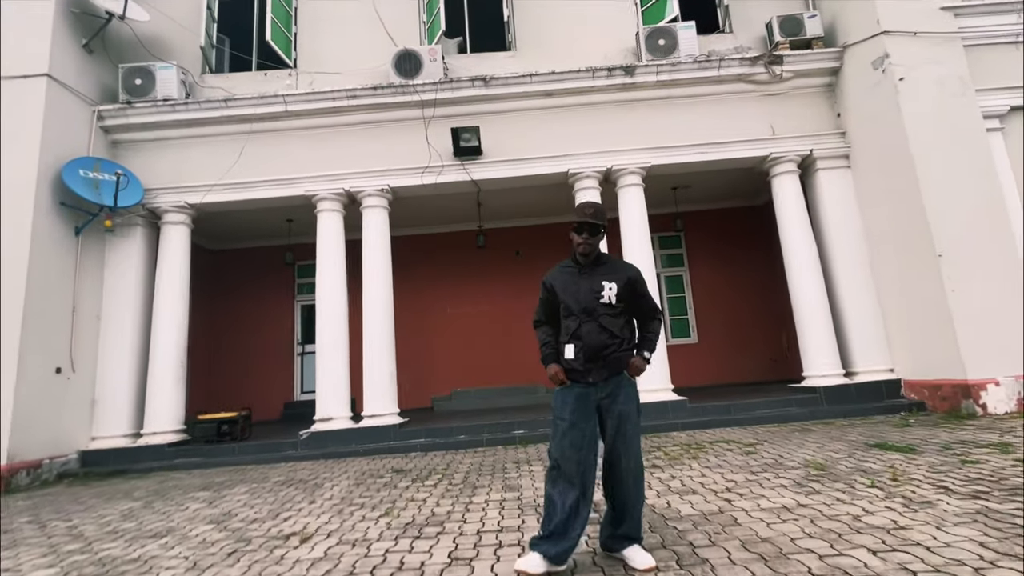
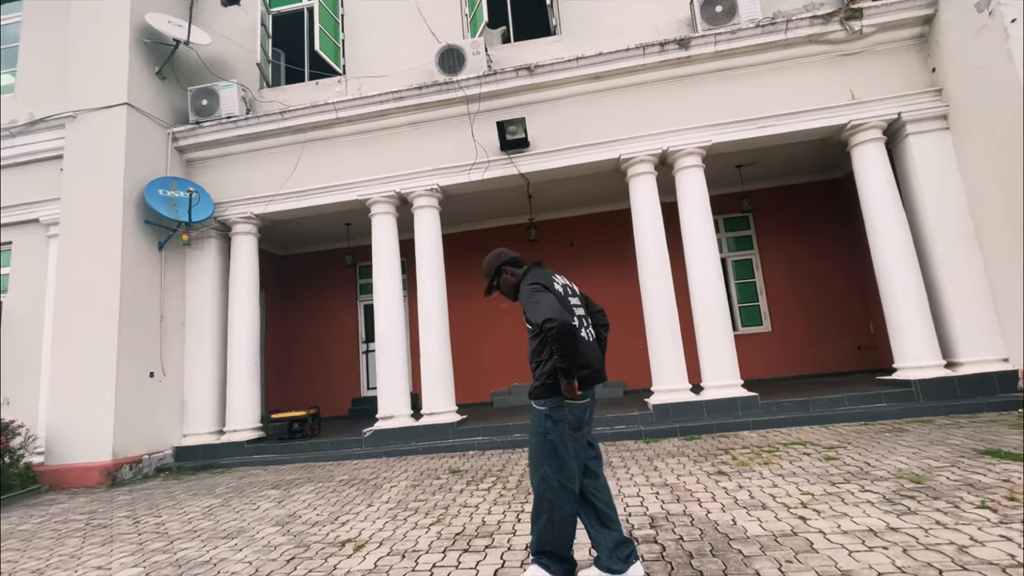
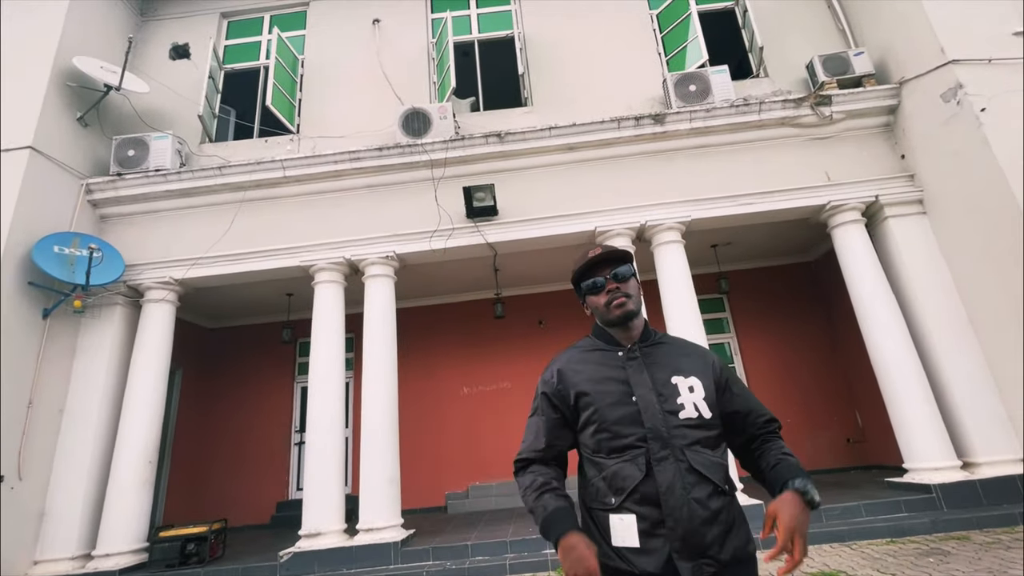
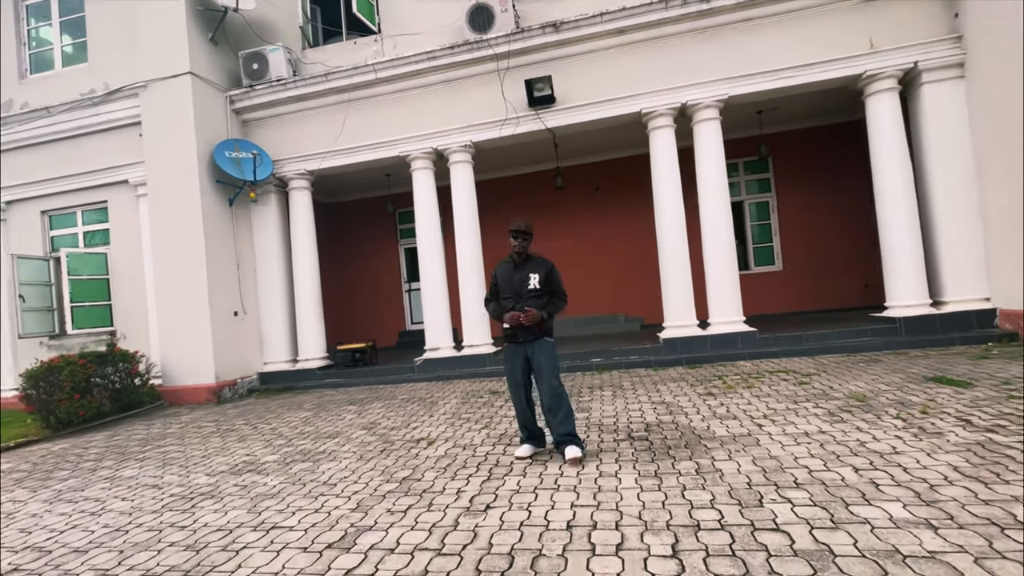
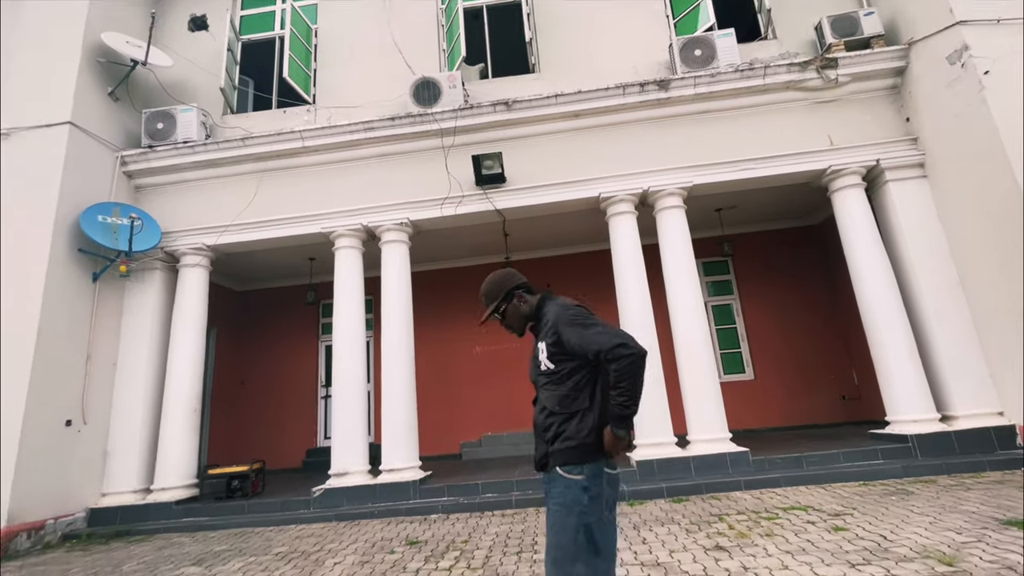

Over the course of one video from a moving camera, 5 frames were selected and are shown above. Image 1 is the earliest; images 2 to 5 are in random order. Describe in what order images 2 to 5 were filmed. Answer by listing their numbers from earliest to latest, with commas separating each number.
3, 5, 2, 4
